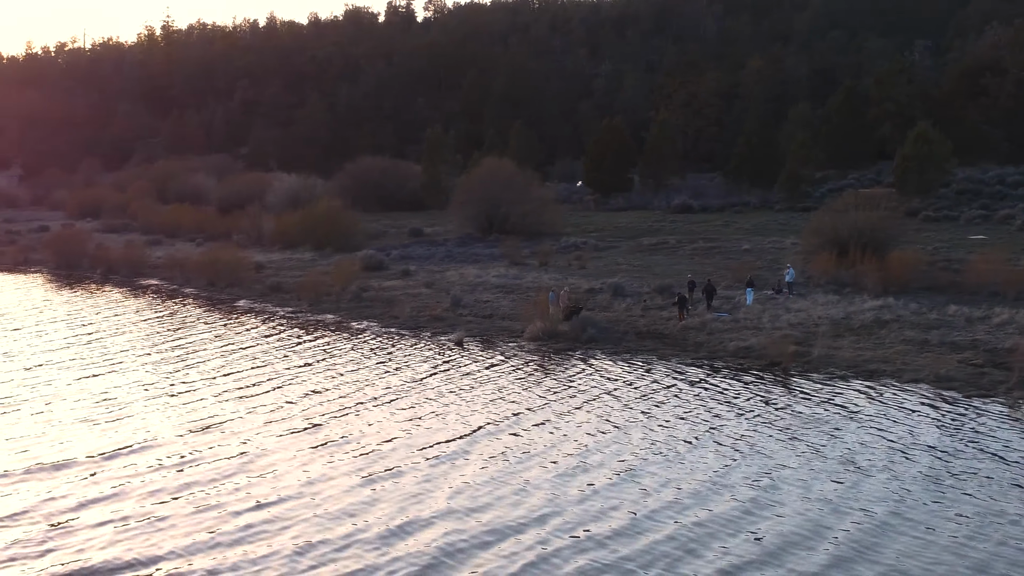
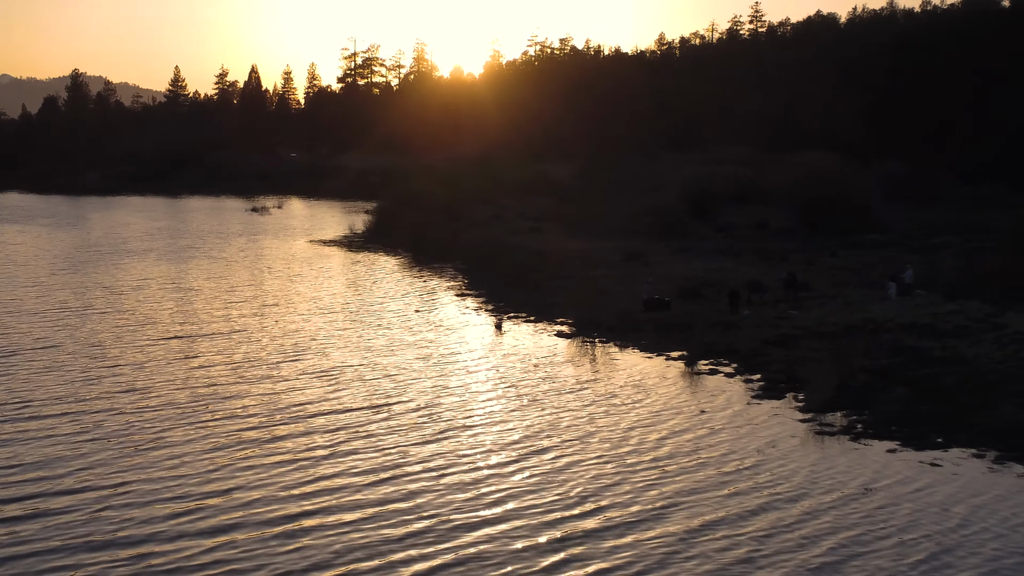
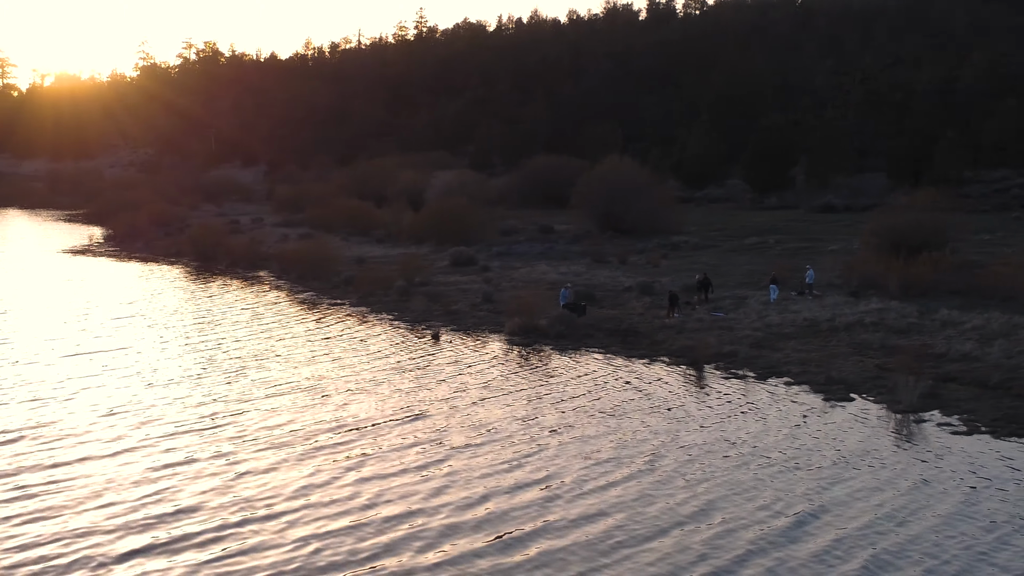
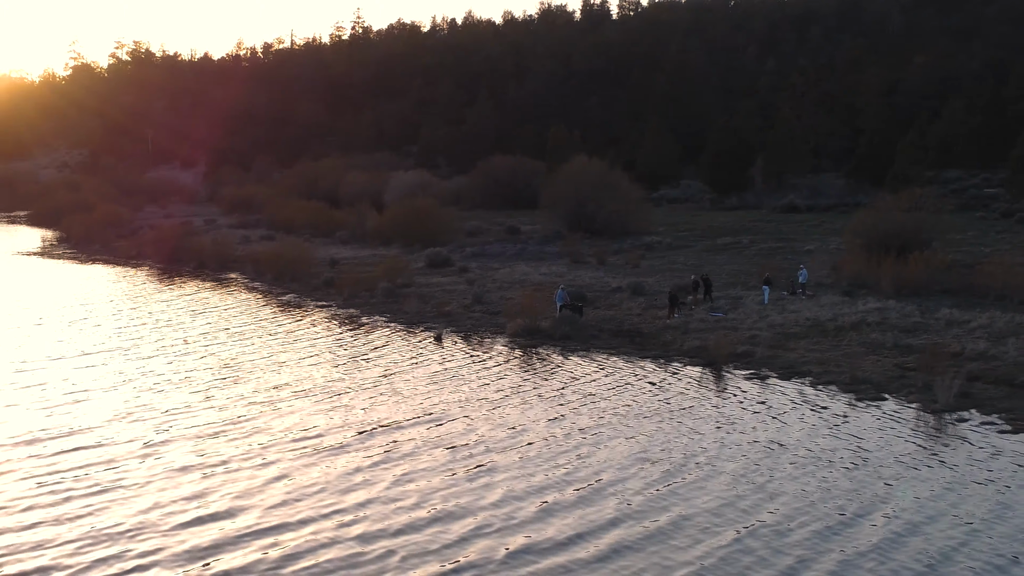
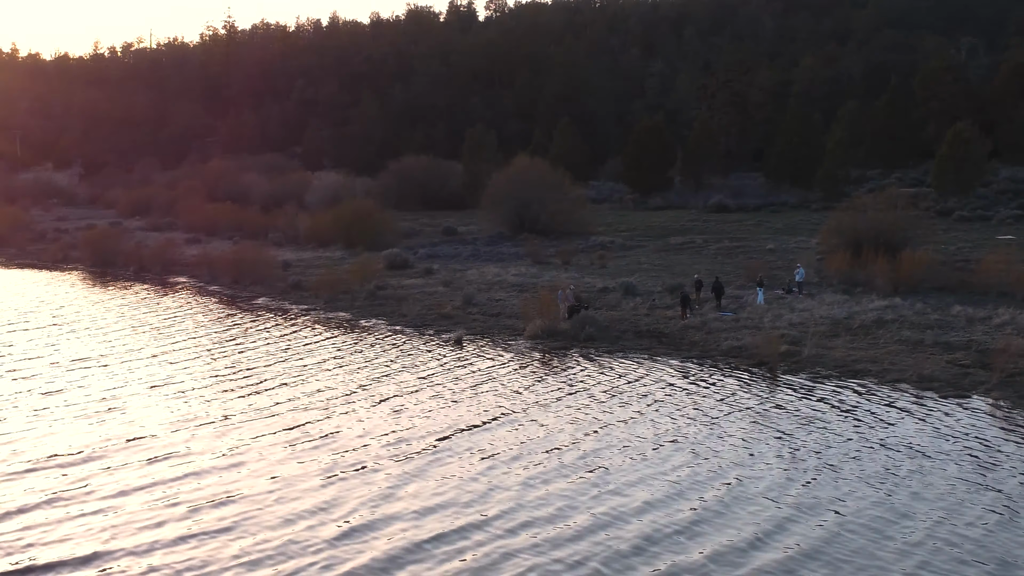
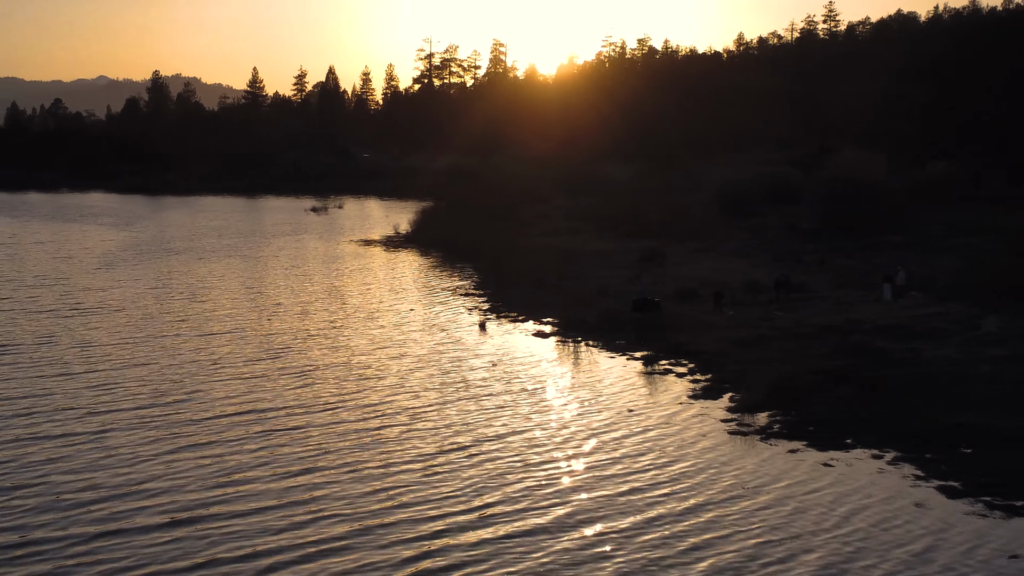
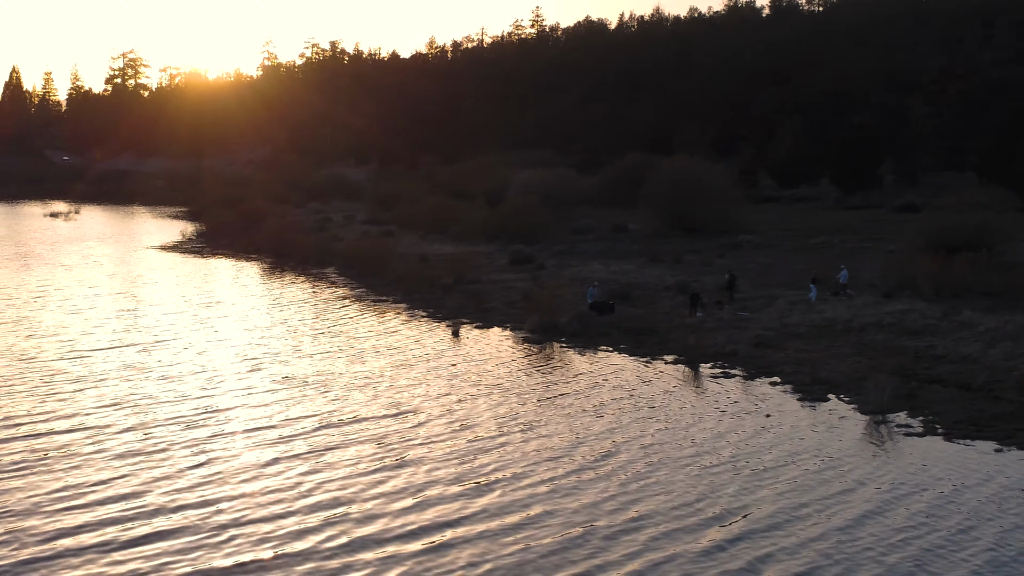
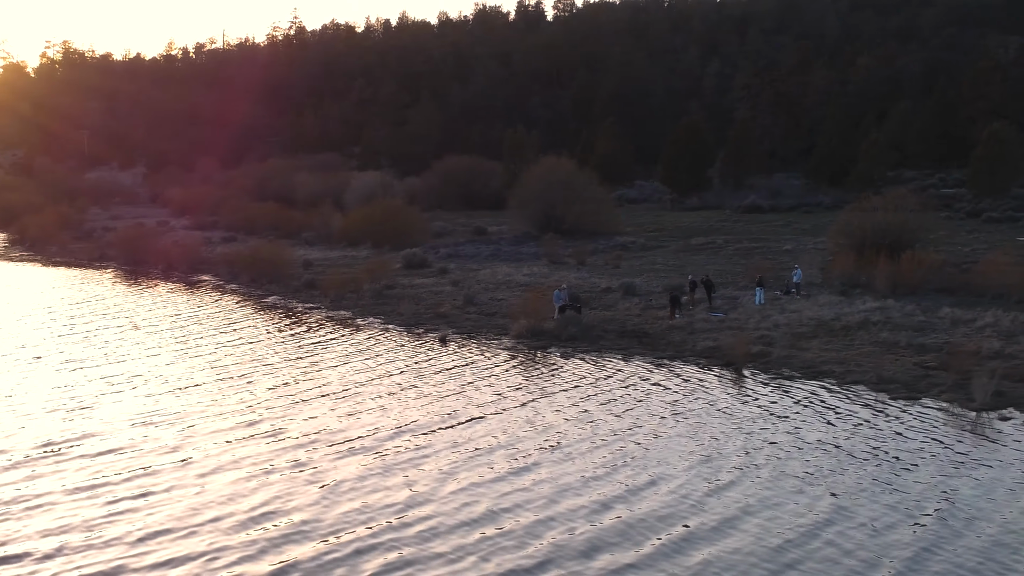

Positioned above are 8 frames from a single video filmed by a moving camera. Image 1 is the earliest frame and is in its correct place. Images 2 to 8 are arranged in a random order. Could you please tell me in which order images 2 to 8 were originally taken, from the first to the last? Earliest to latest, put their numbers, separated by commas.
5, 8, 4, 3, 7, 2, 6
